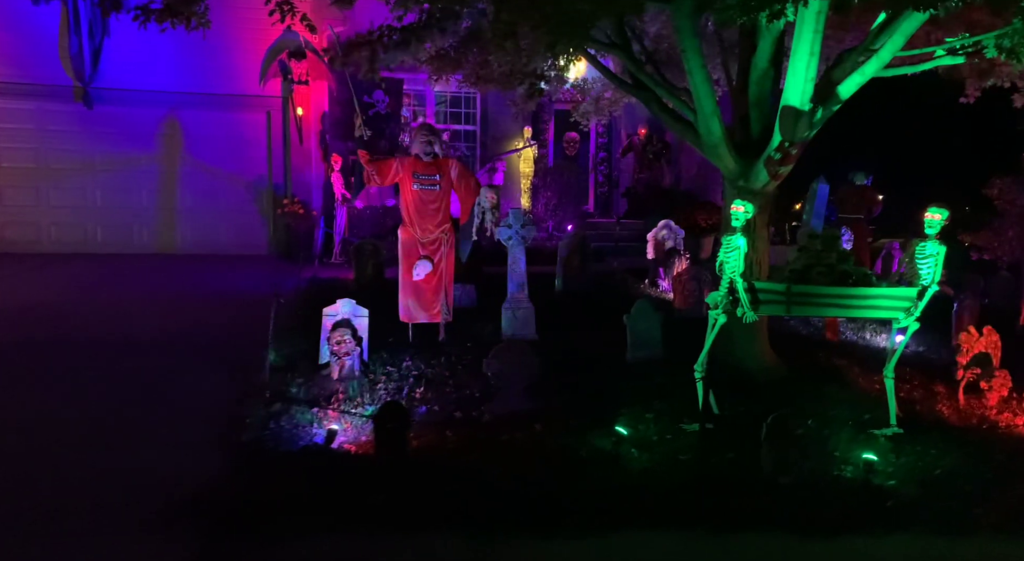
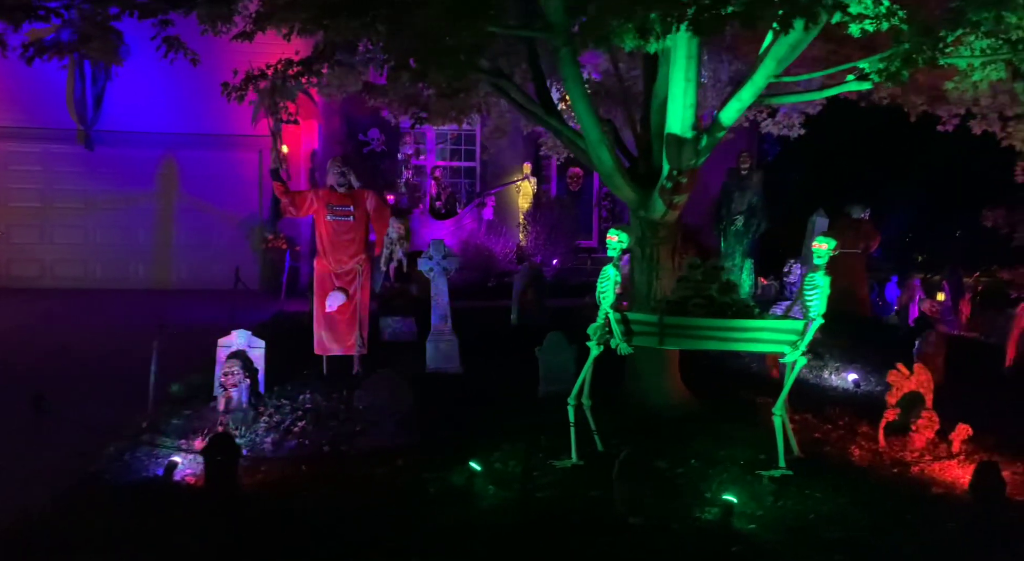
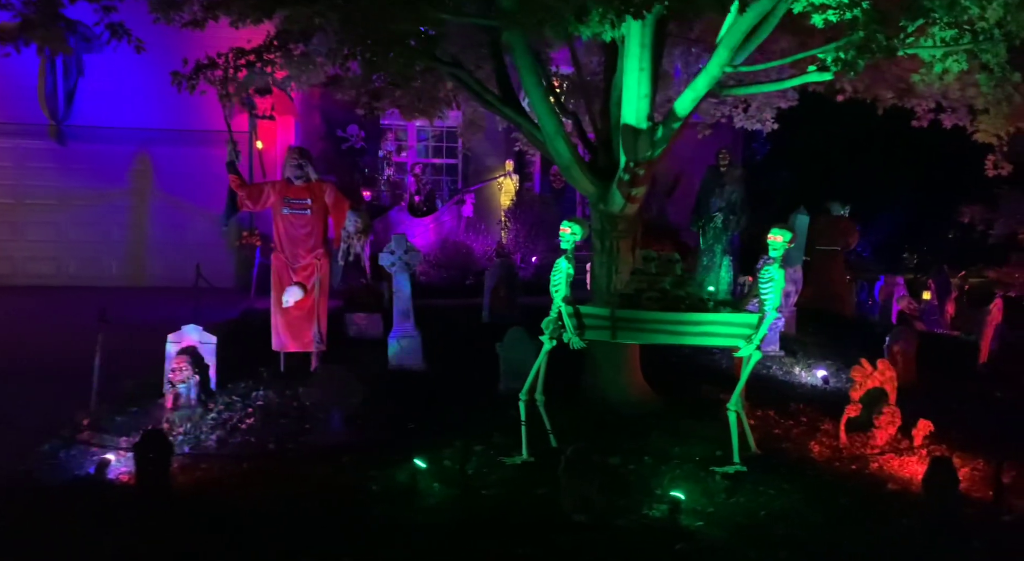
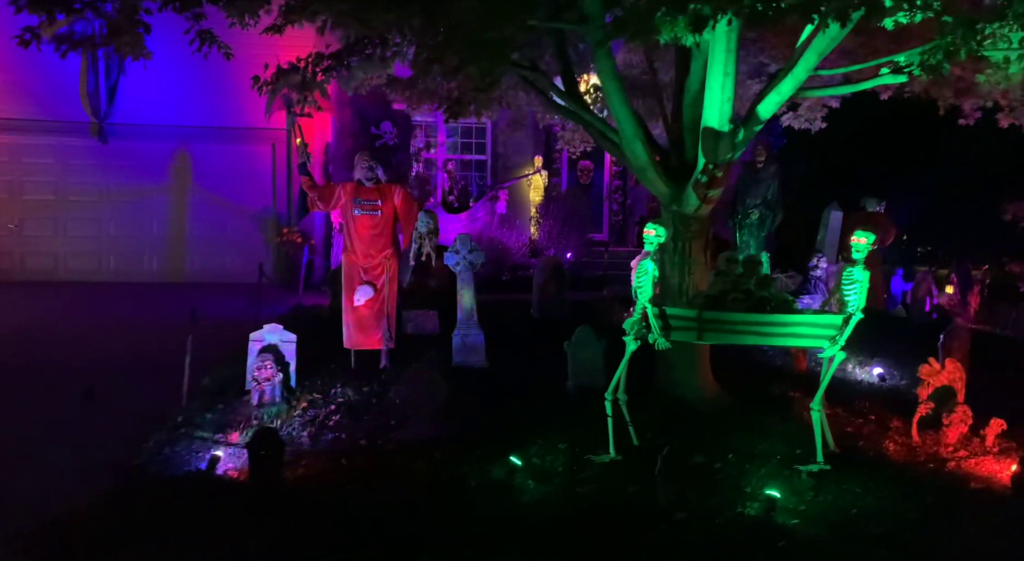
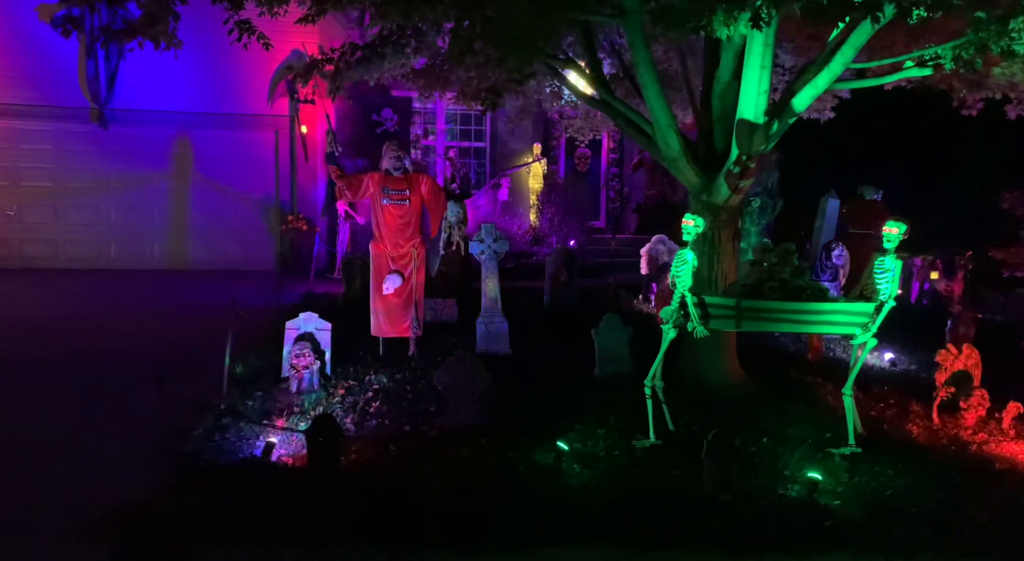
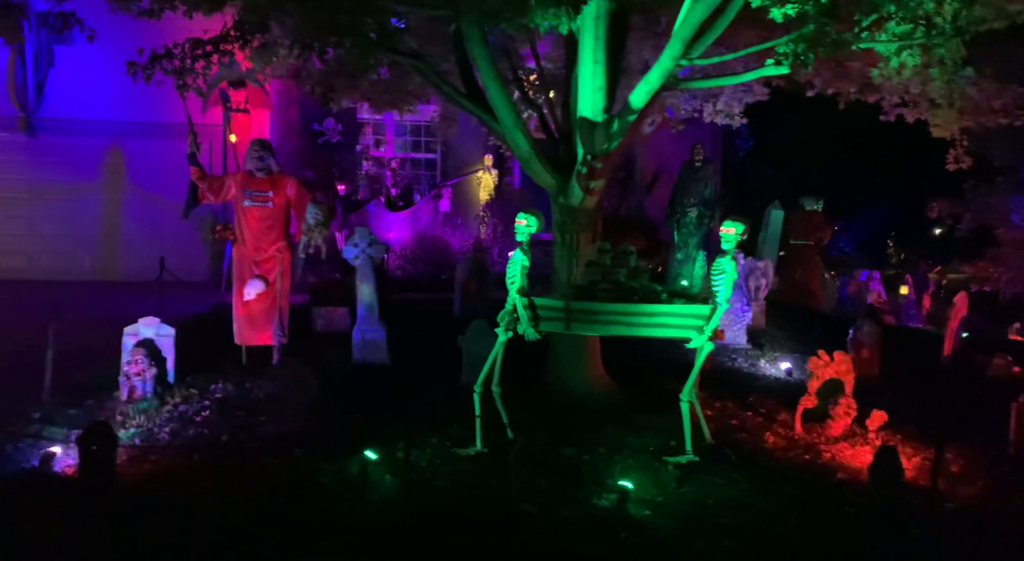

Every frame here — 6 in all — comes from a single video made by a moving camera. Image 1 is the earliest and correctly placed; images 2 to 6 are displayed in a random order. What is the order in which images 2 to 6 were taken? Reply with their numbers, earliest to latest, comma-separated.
5, 4, 2, 3, 6
